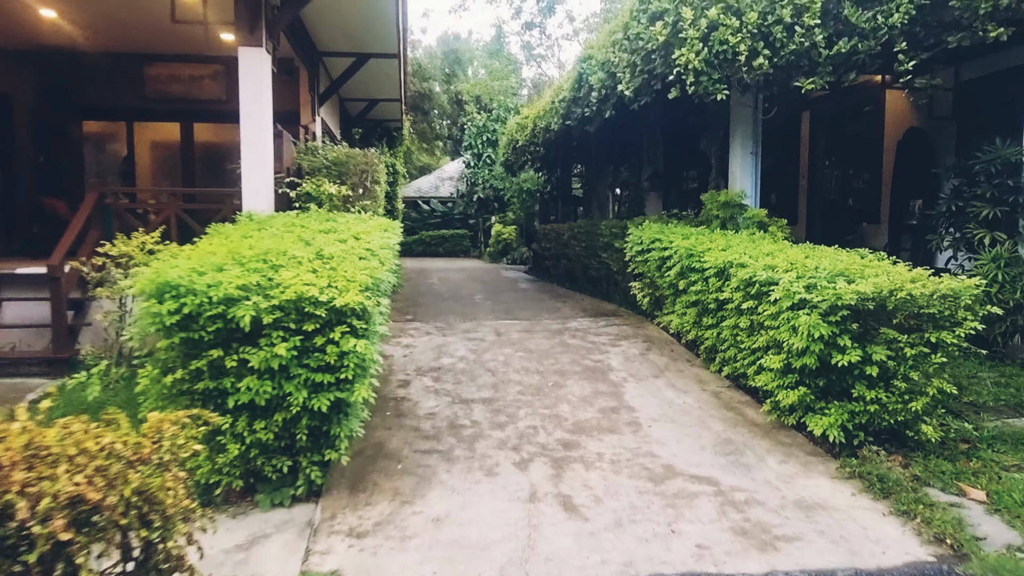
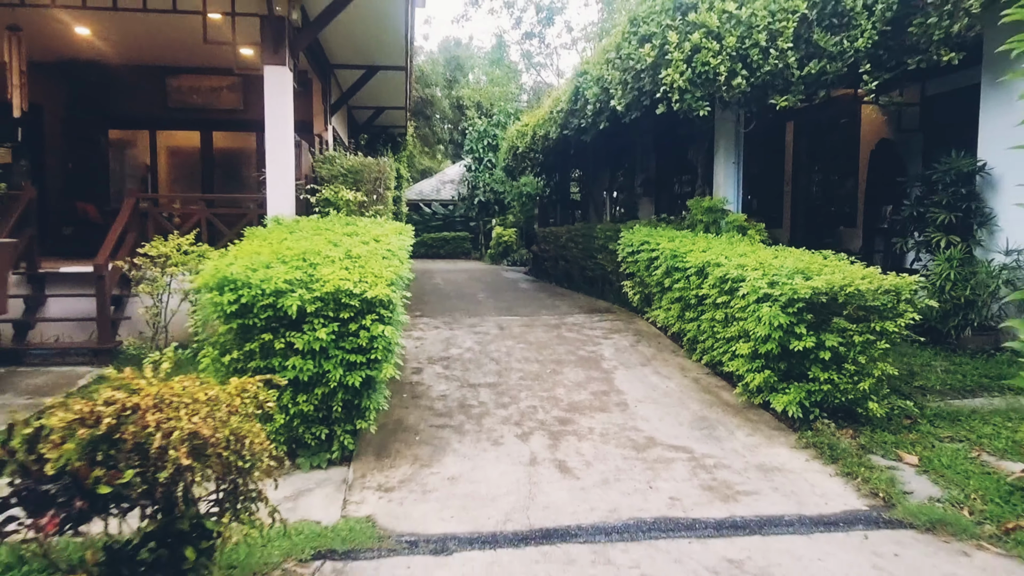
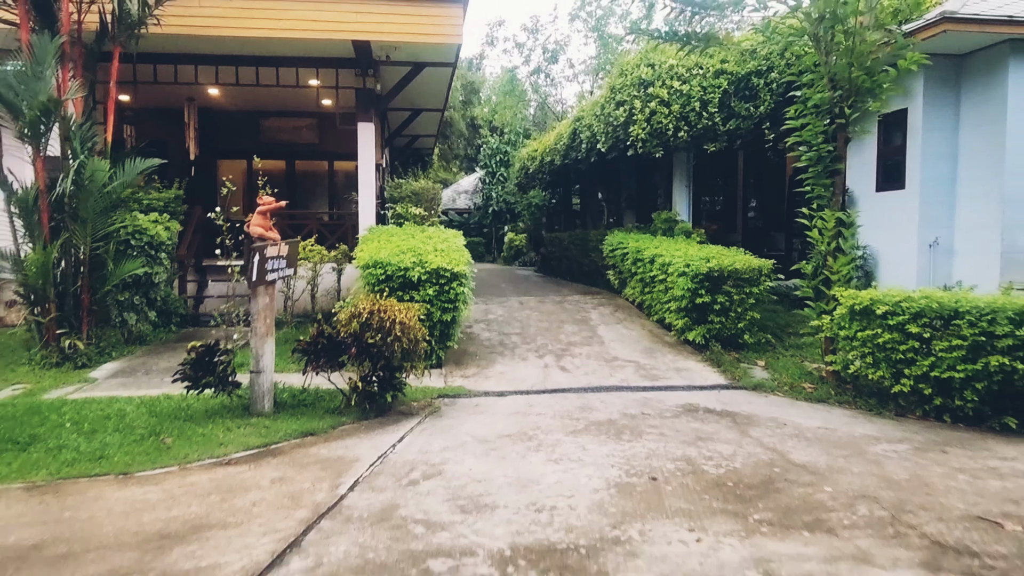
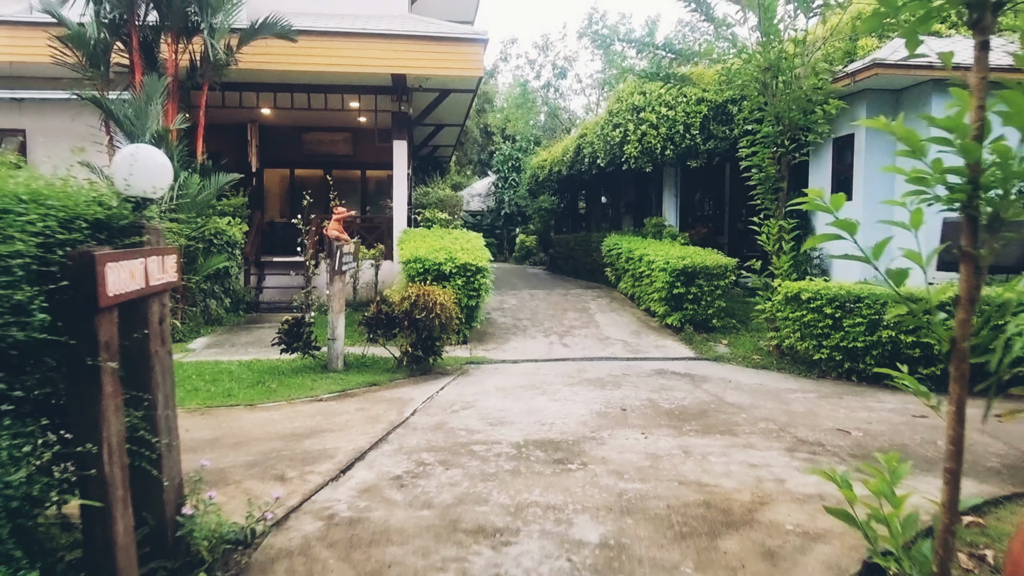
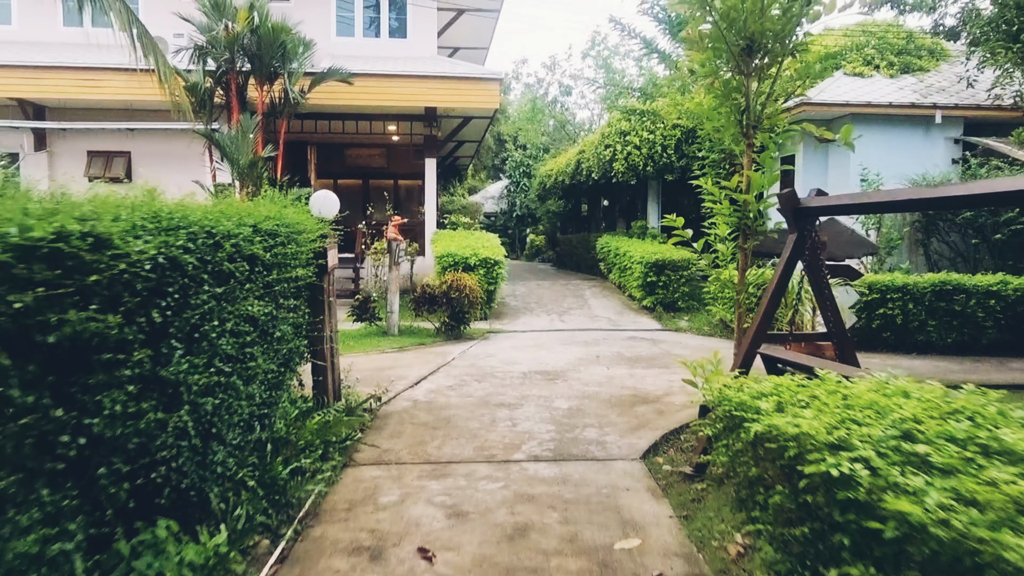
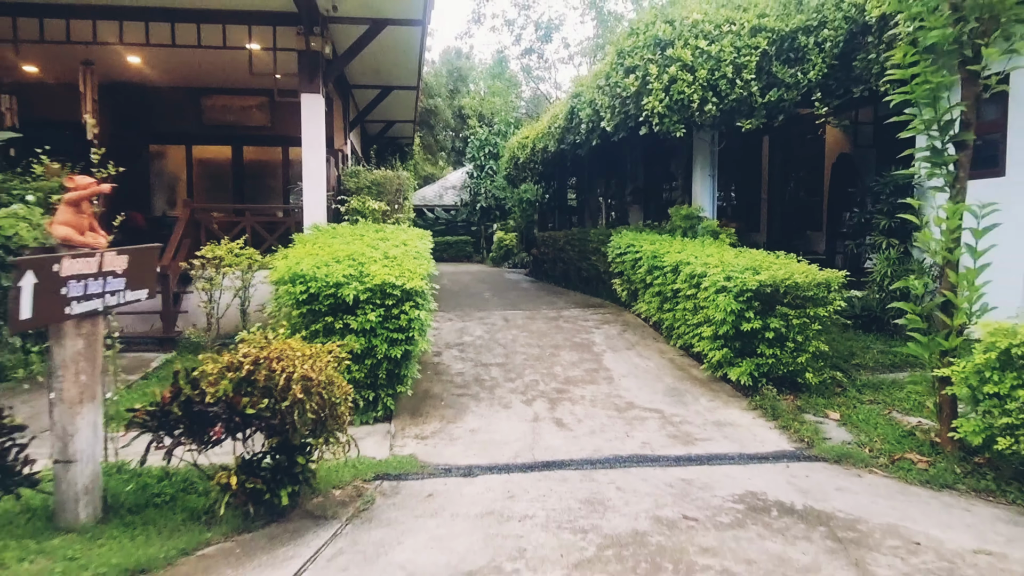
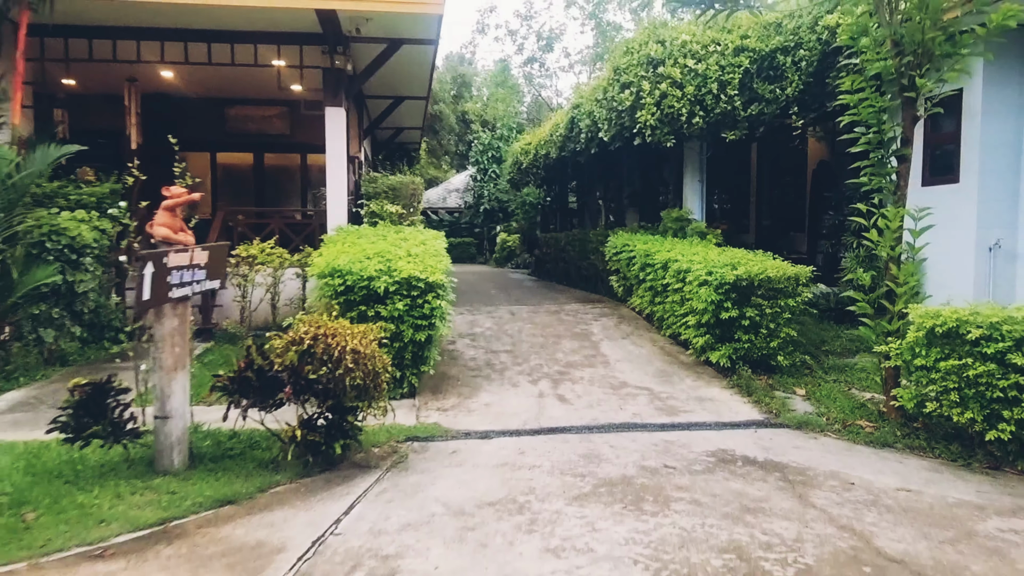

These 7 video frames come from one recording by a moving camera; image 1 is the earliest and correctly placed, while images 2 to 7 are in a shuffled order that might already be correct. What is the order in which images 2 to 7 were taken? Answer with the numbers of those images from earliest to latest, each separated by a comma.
2, 6, 7, 3, 4, 5
